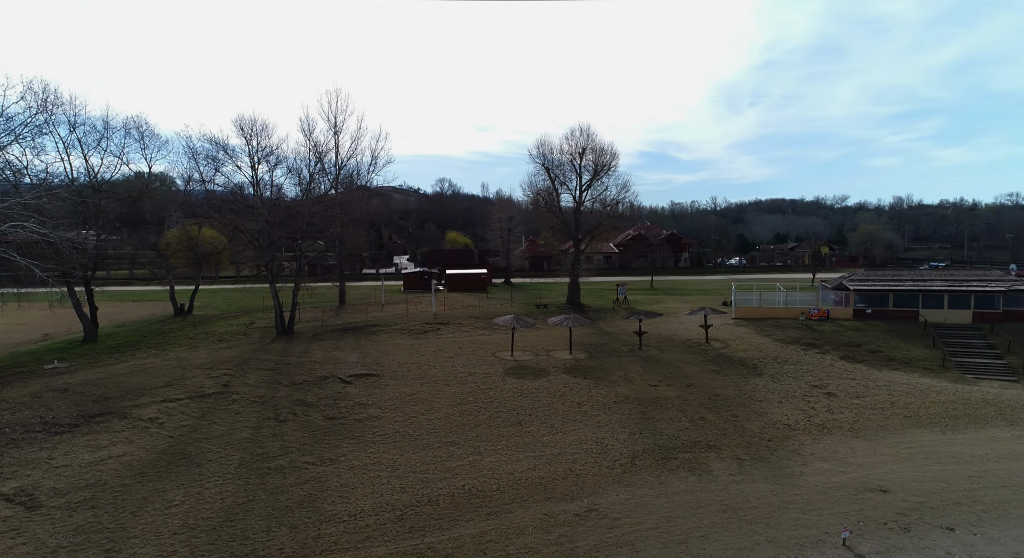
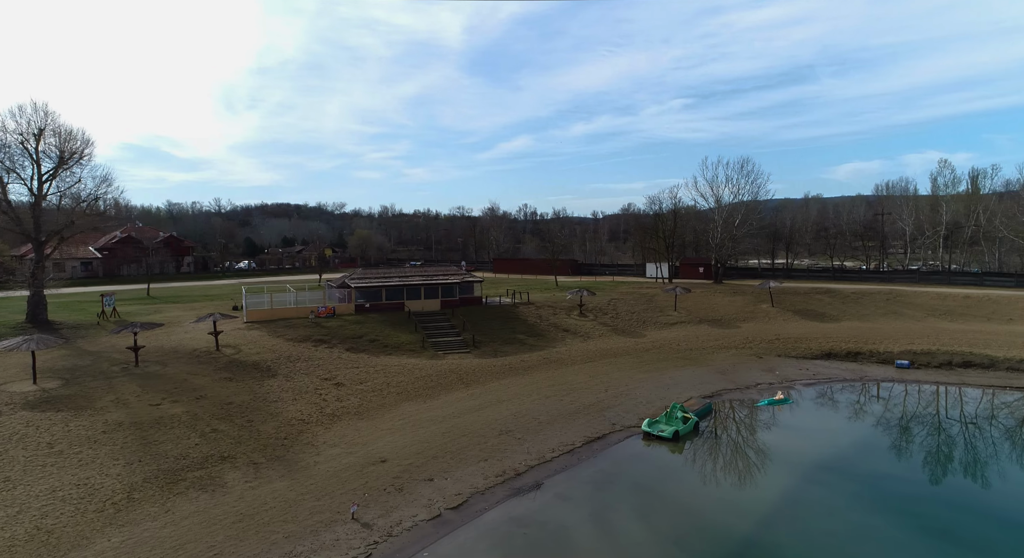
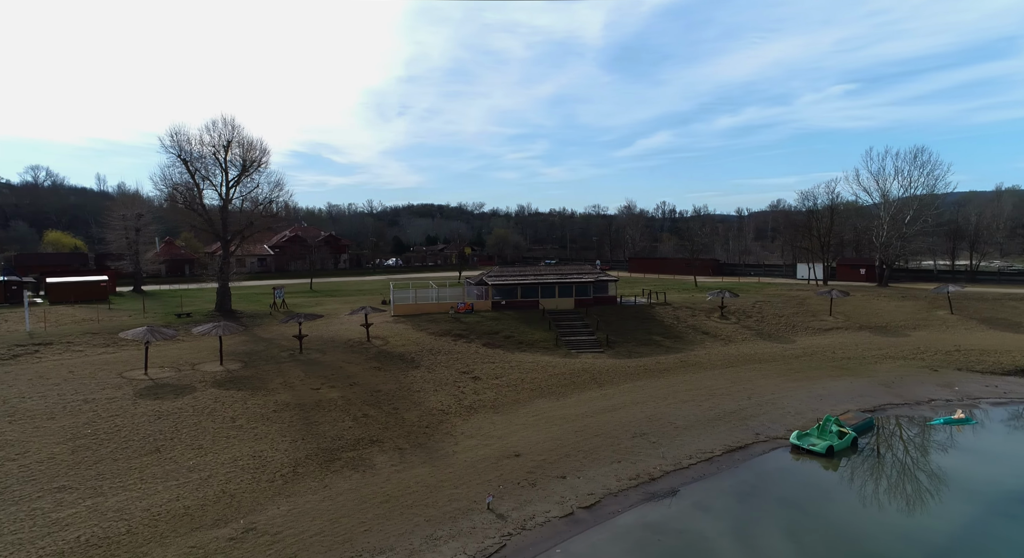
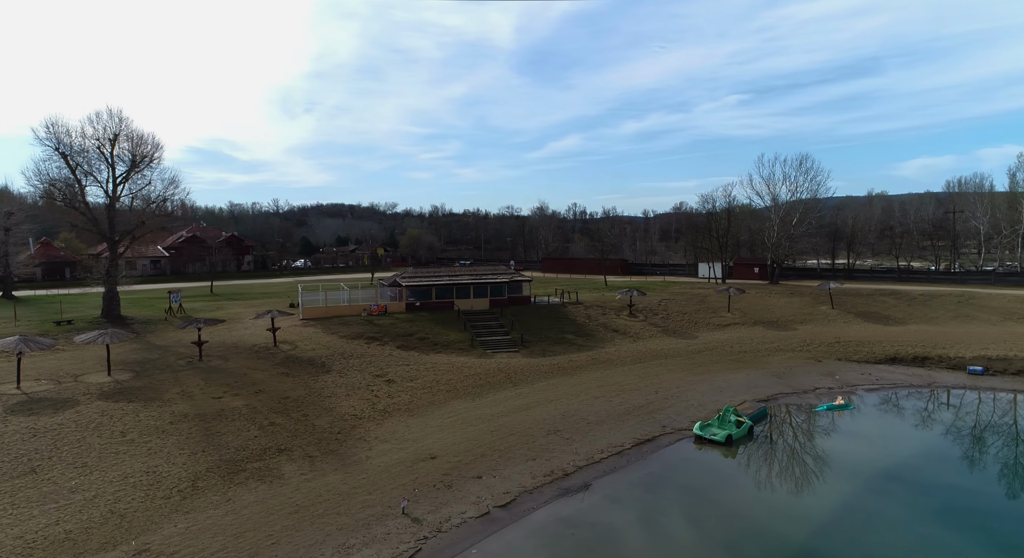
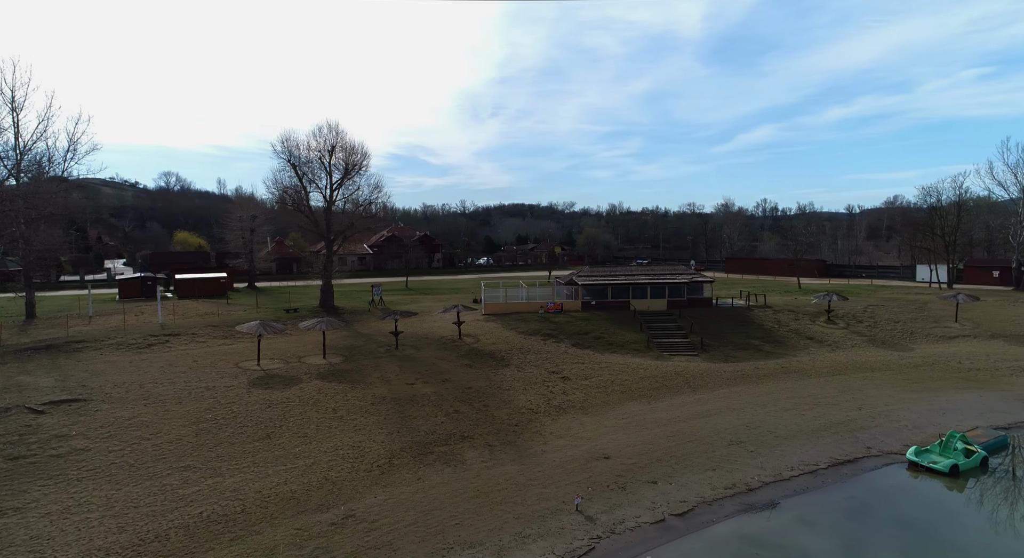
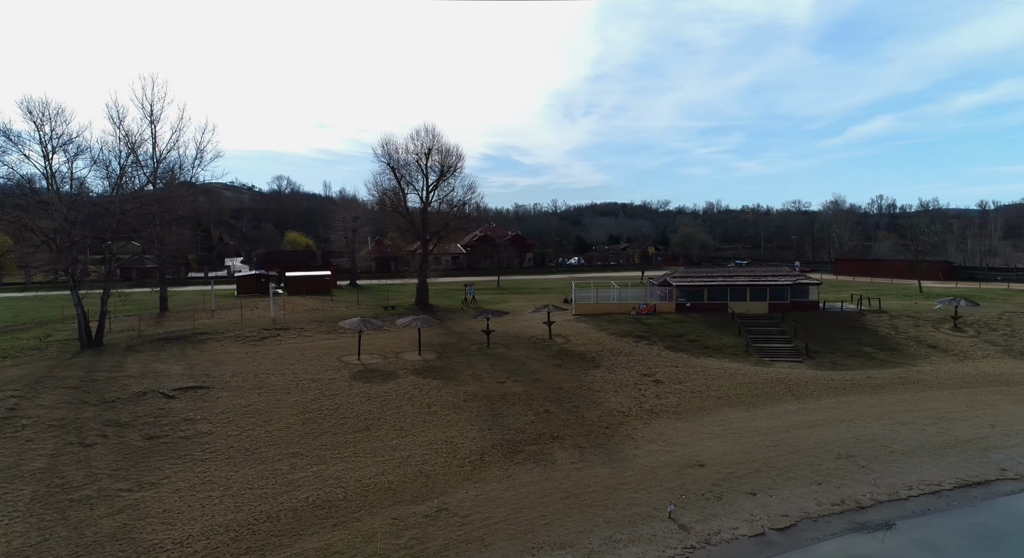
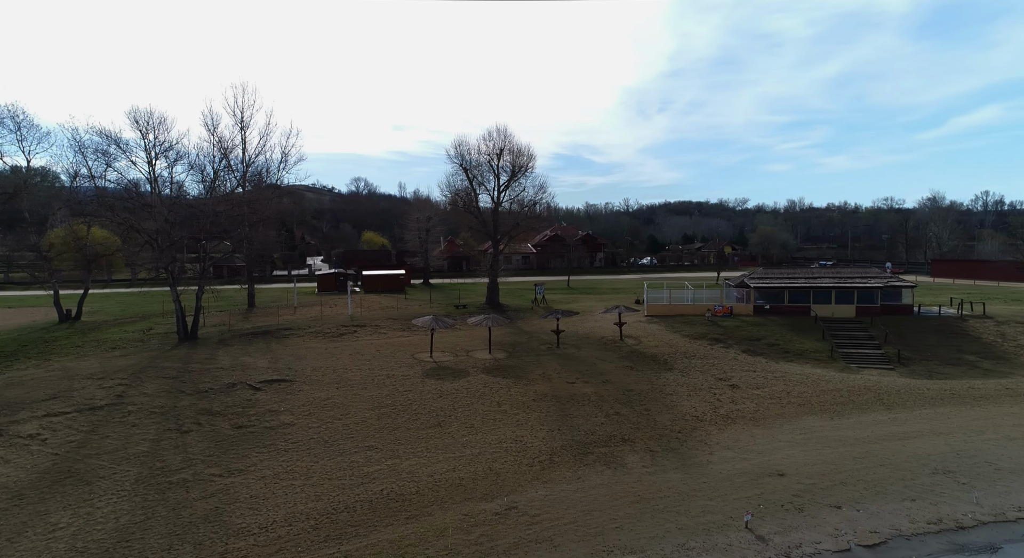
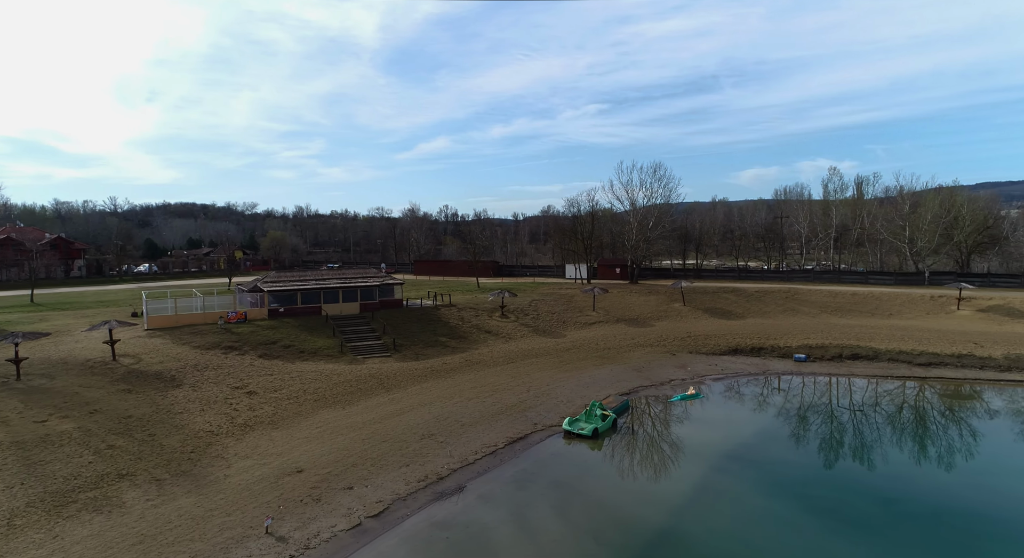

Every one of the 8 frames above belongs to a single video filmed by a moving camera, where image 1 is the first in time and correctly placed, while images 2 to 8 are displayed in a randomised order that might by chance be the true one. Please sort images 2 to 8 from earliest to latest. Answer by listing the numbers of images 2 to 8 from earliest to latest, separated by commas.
7, 6, 5, 3, 4, 2, 8
